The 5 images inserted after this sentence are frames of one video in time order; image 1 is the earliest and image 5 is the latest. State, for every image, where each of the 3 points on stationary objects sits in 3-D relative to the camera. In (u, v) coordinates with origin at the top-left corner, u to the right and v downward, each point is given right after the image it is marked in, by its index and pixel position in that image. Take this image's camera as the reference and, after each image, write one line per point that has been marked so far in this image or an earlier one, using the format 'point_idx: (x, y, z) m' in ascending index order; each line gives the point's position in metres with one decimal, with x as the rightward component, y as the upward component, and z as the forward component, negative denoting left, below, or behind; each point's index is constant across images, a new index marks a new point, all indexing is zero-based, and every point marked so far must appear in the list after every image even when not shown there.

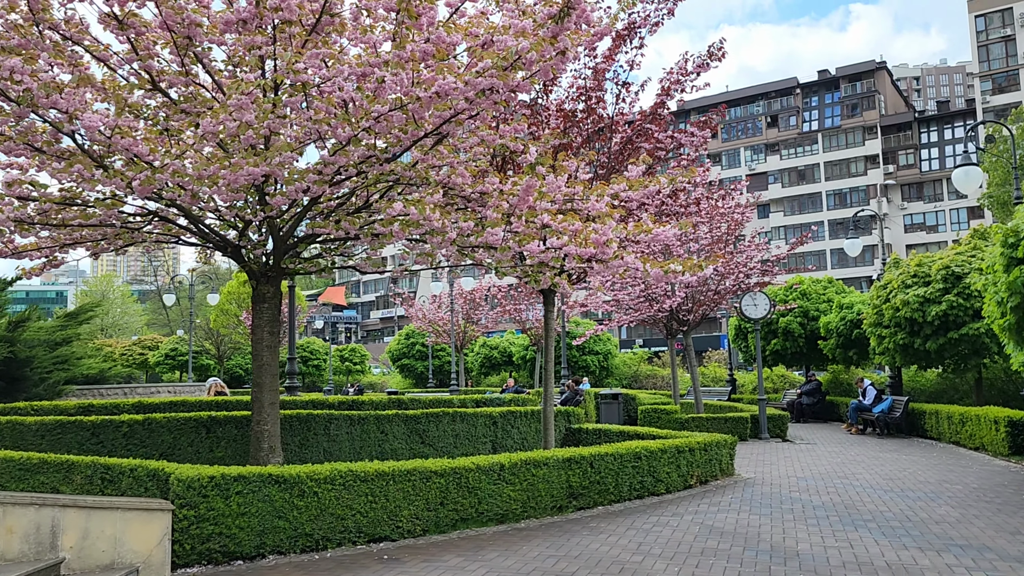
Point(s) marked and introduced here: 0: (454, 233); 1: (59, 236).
0: (-0.6, +0.5, +7.9) m
1: (-4.8, +0.5, +8.7) m
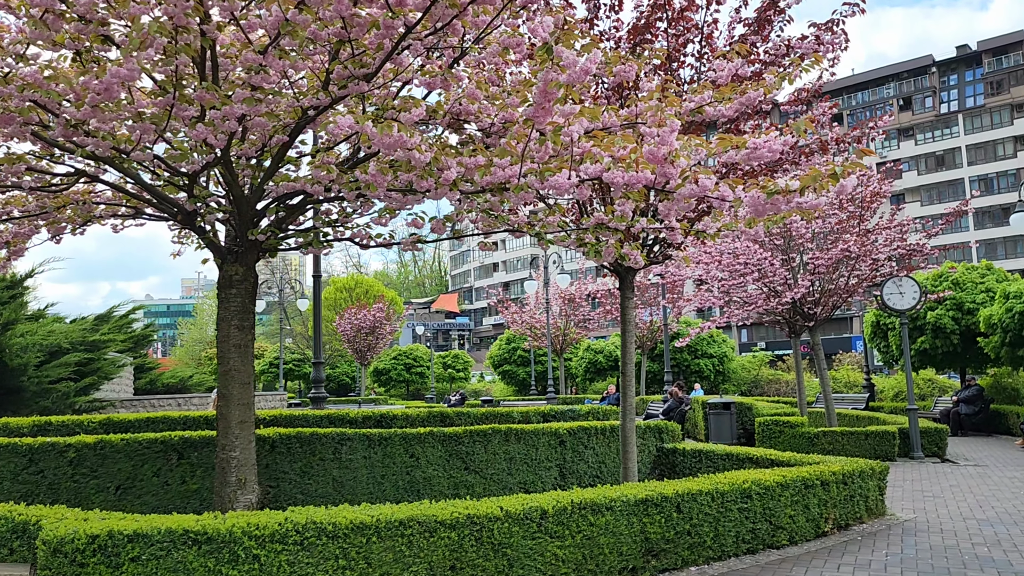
0: (-0.3, +0.7, +5.5) m
1: (-4.4, +0.6, +6.9) m
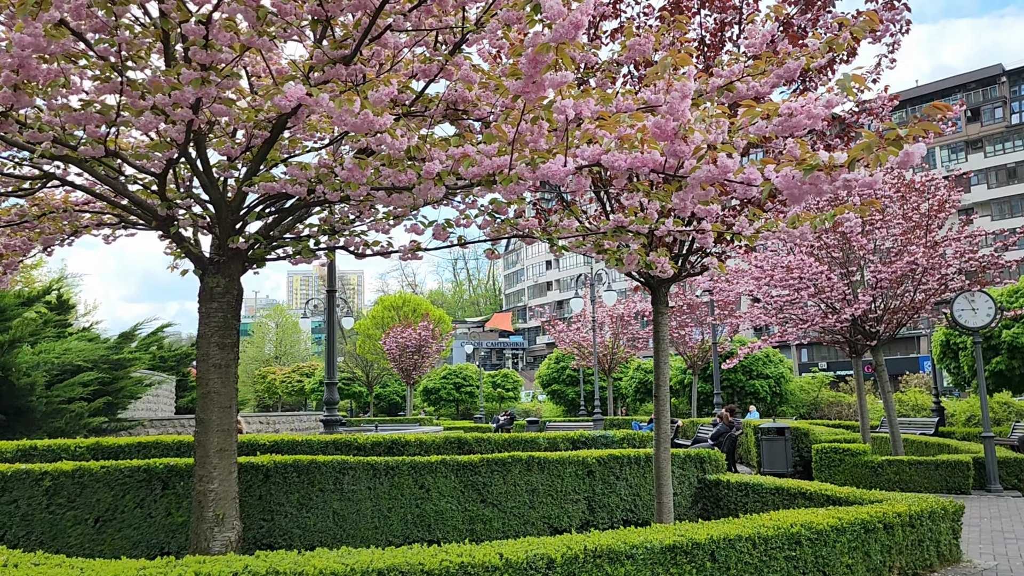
0: (-0.3, +0.7, +4.8) m
1: (-4.2, +0.5, +6.5) m
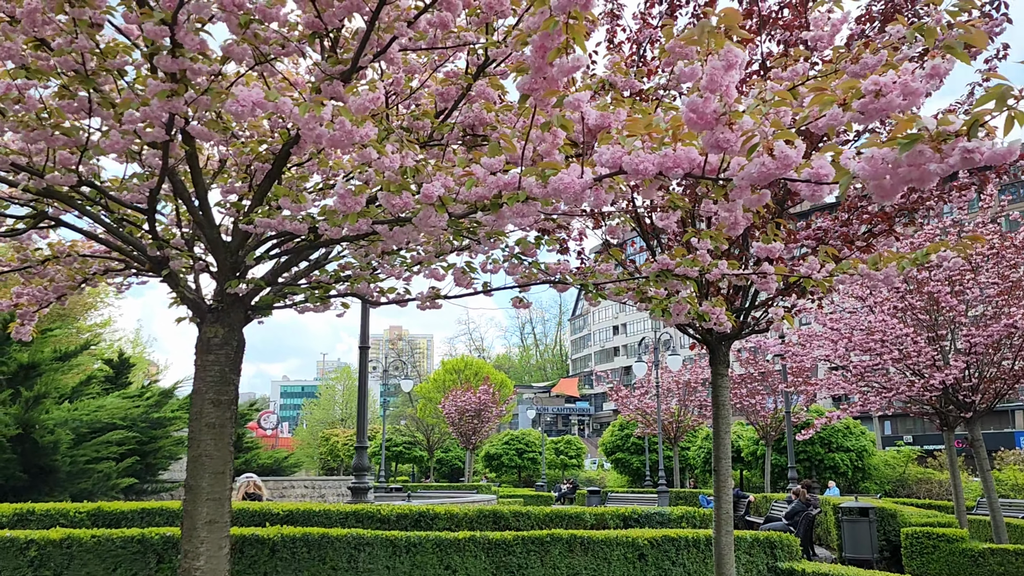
0: (-0.2, +0.4, +4.2) m
1: (-4.0, +0.2, +6.2) m
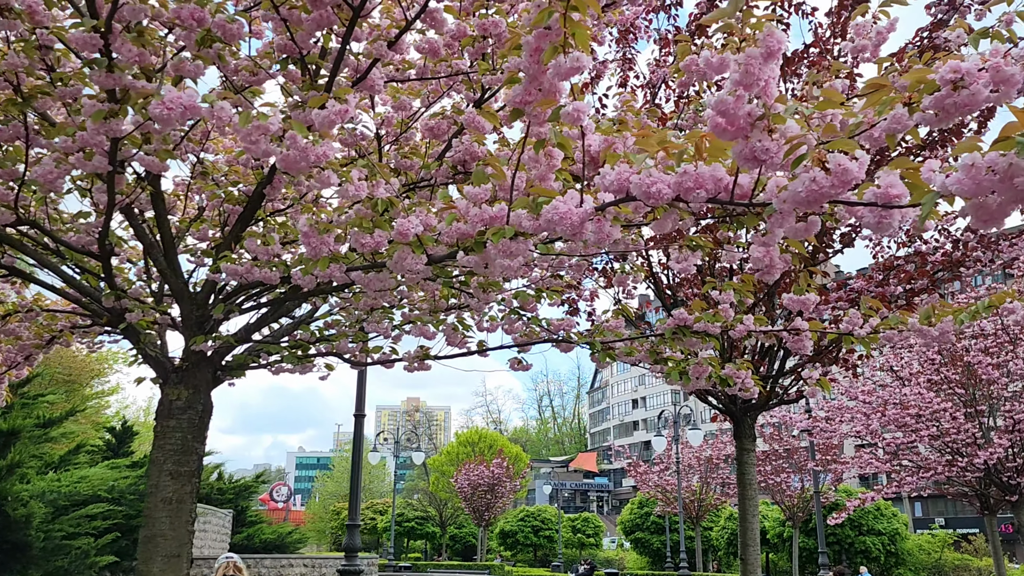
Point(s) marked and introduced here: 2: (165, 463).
0: (-0.2, +0.2, +3.6) m
1: (-4.0, -0.2, +5.7) m
2: (-1.9, -1.0, +4.6) m
